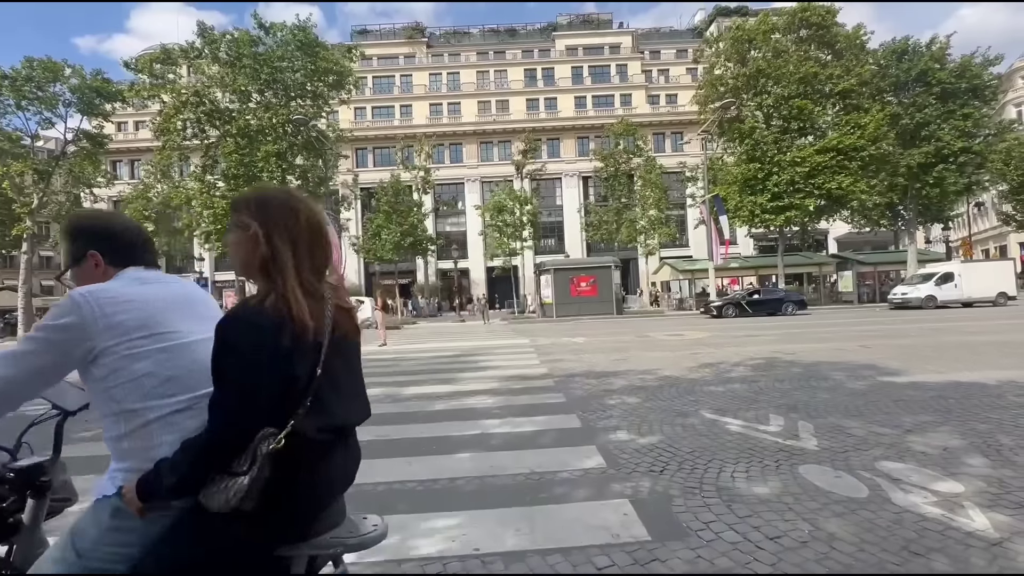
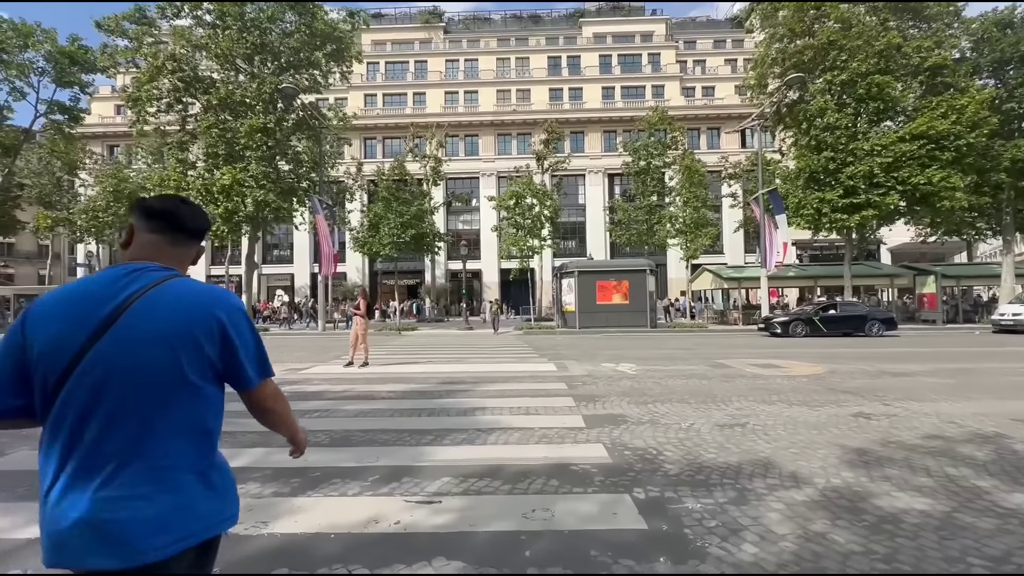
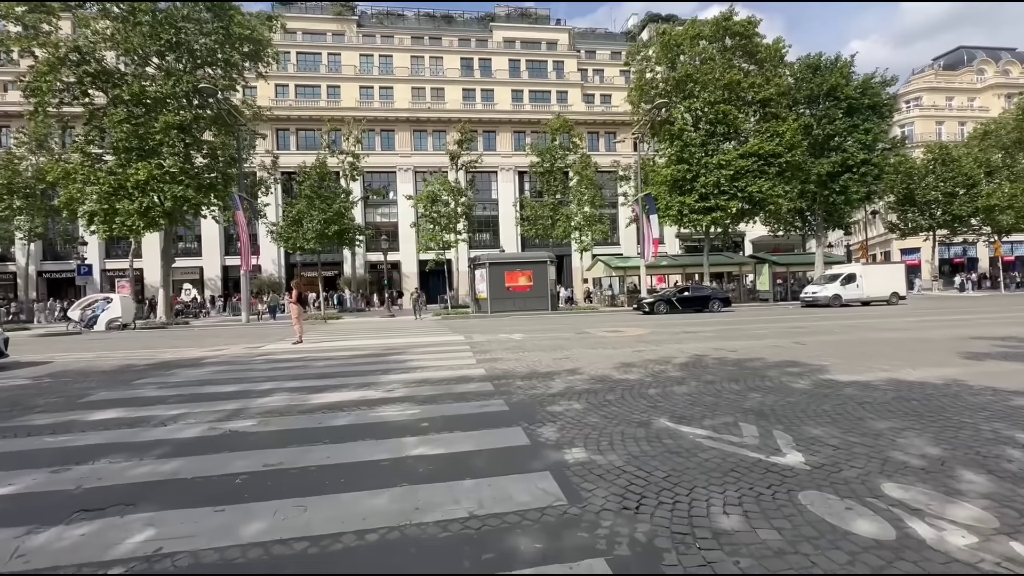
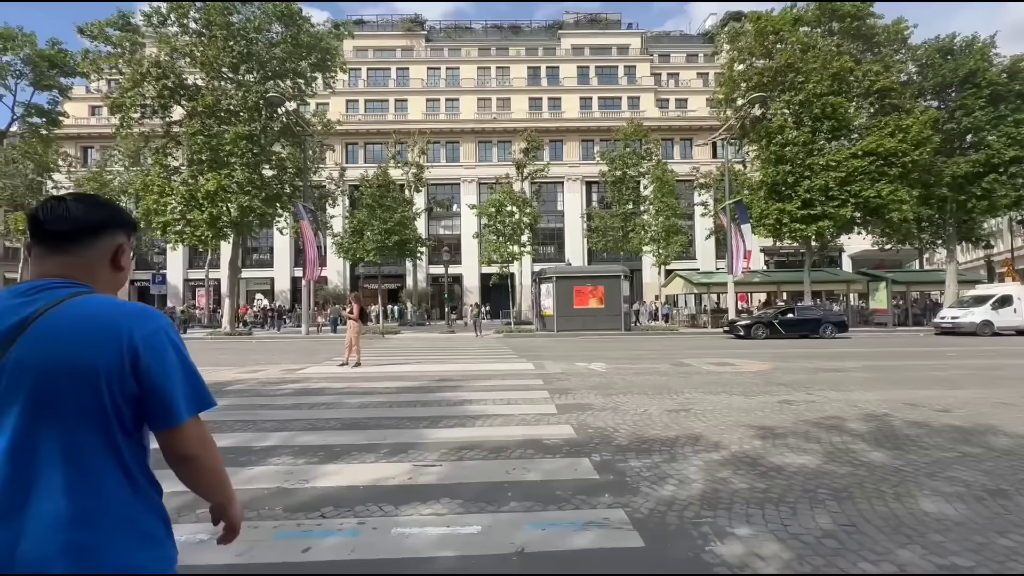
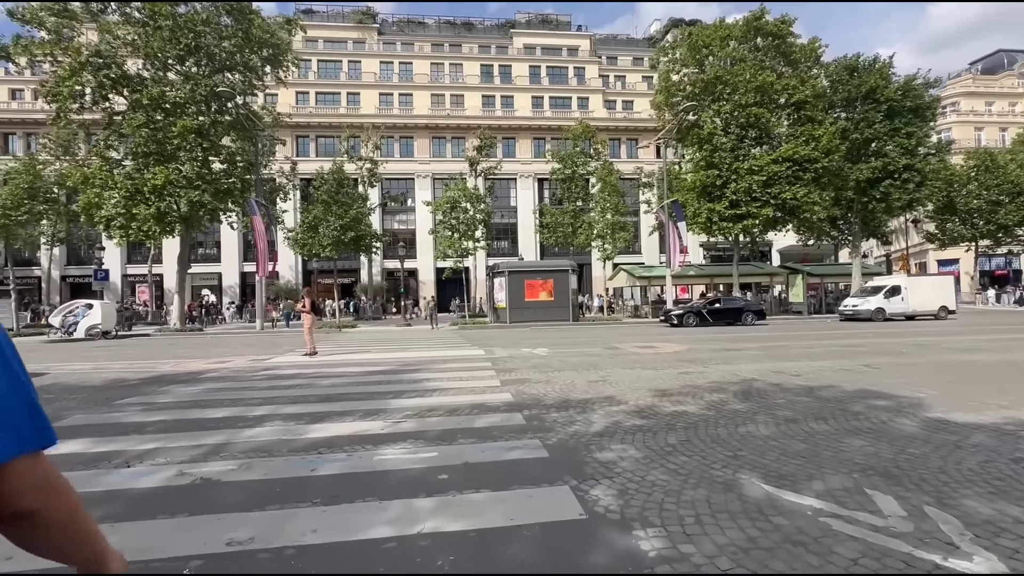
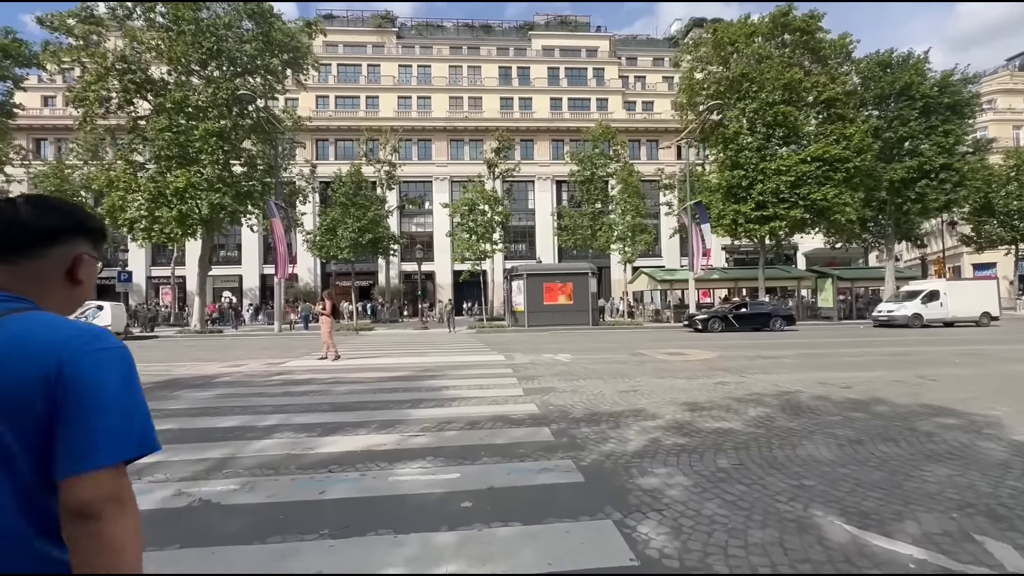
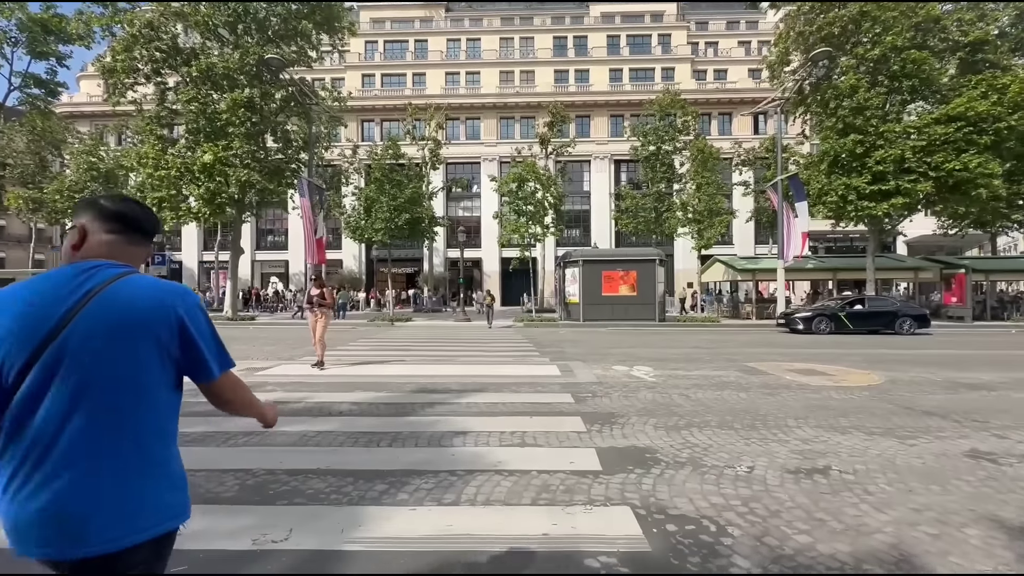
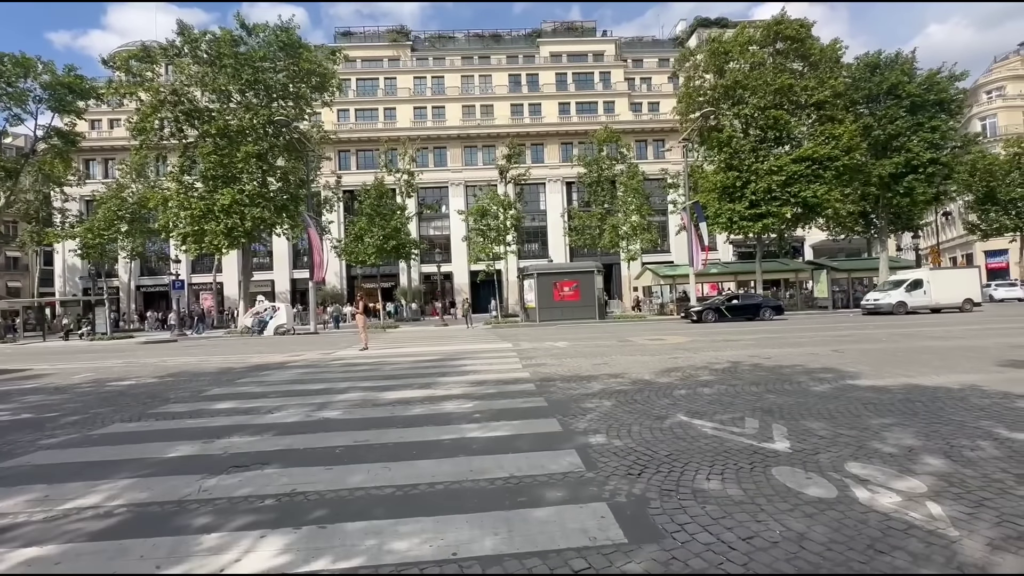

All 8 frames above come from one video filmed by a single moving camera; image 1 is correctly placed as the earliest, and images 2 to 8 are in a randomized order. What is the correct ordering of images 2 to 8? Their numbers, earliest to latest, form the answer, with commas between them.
8, 3, 5, 6, 4, 2, 7
